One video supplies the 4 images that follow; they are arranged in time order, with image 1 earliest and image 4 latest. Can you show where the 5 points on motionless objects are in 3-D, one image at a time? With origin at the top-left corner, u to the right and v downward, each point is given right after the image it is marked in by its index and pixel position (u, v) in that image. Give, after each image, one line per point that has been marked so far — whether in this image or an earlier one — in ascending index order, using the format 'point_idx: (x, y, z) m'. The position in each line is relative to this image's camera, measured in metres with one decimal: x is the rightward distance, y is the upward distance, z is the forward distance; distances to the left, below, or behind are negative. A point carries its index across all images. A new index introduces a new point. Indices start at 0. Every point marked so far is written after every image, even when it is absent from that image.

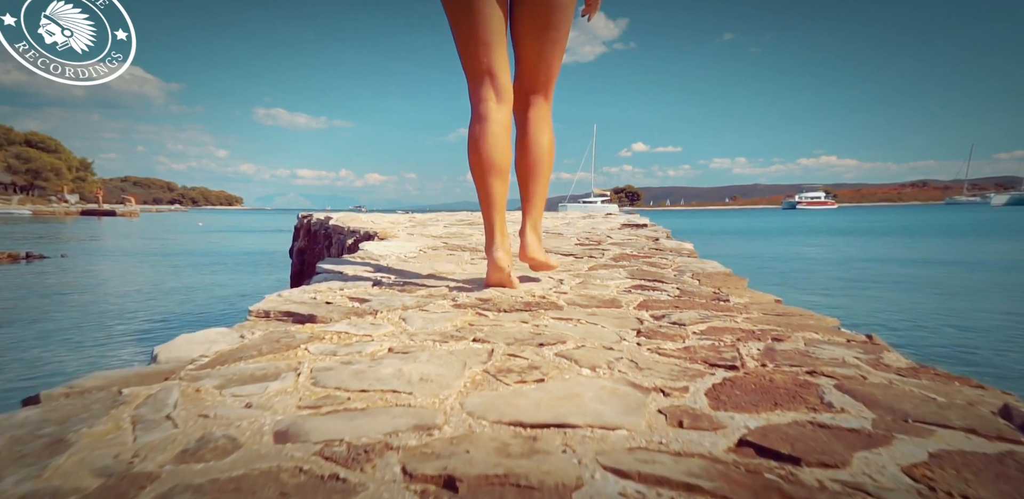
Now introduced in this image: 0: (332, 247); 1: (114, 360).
0: (-1.9, 0.0, +6.6) m
1: (-3.3, -0.9, +5.0) m
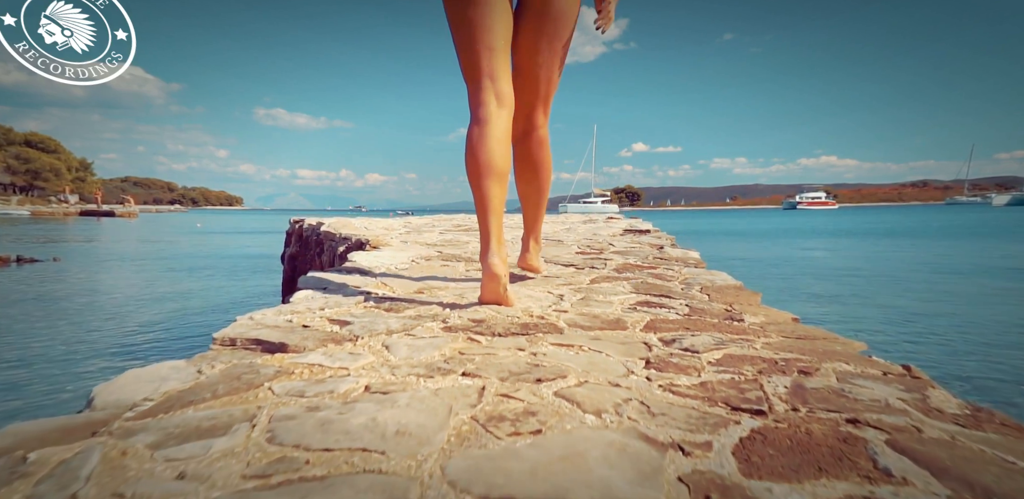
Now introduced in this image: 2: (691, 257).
0: (-1.9, 0.0, +6.3) m
1: (-3.3, -1.0, +4.8) m
2: (+1.4, -0.1, +4.9) m
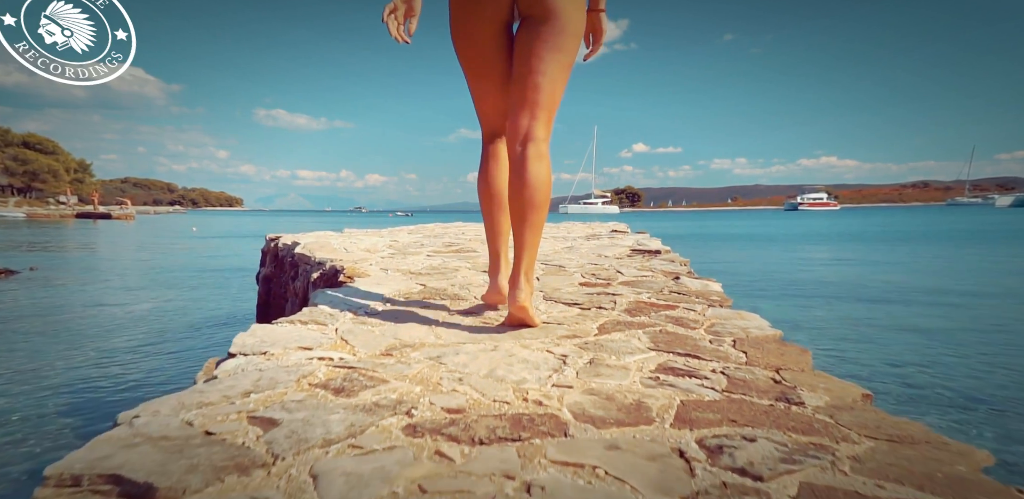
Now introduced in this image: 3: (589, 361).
0: (-2.0, -0.3, +5.7) m
1: (-3.3, -1.2, +4.1) m
2: (+1.4, -0.3, +4.2) m
3: (+0.3, -0.5, +2.6) m
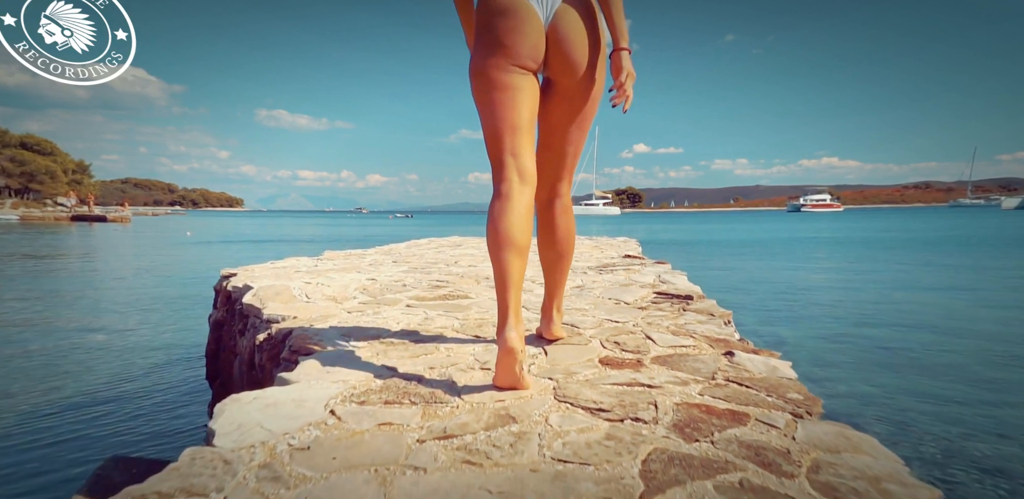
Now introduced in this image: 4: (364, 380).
0: (-2.0, -0.6, +4.5) m
1: (-3.3, -1.5, +3.0) m
2: (+1.4, -0.6, +3.1) m
3: (+0.3, -0.8, +1.5) m
4: (-0.7, -0.6, +2.9) m
